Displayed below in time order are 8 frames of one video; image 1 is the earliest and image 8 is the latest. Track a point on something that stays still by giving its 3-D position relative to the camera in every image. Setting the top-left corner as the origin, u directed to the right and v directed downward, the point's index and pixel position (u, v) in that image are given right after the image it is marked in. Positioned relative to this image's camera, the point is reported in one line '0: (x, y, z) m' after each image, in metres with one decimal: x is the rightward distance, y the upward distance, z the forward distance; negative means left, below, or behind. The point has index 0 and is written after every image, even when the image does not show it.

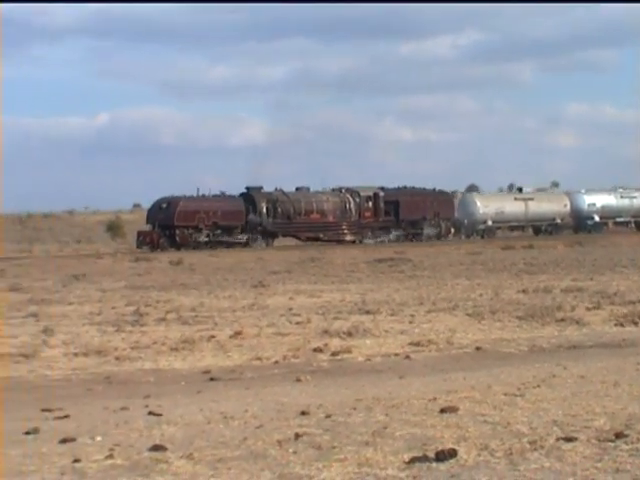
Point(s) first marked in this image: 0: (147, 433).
0: (-2.6, -2.9, +17.9) m
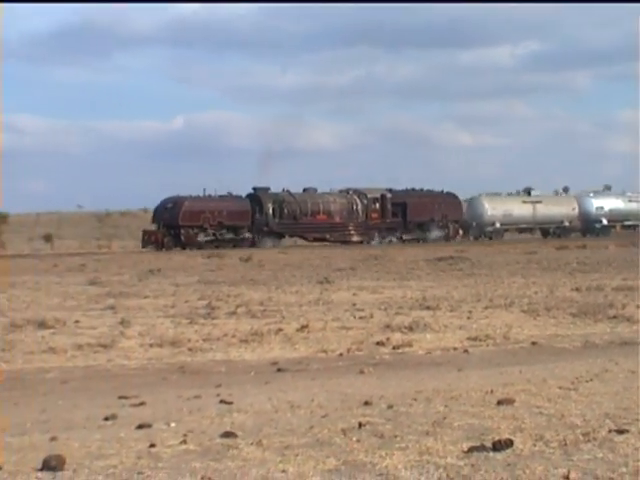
0: (-1.6, -2.8, +18.9) m
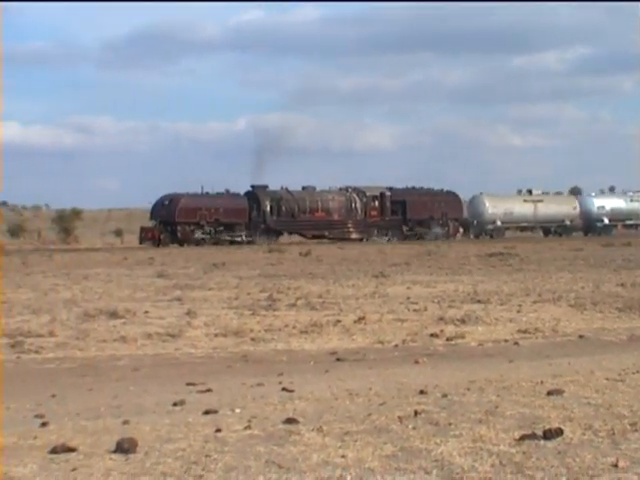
0: (-0.6, -2.7, +19.7) m
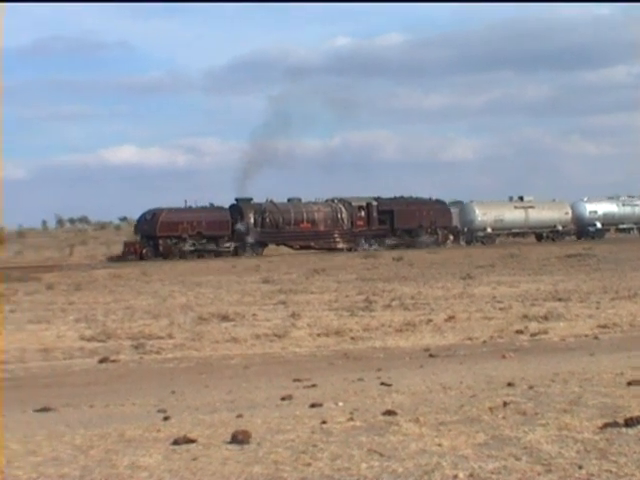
0: (+1.1, -2.8, +21.3) m
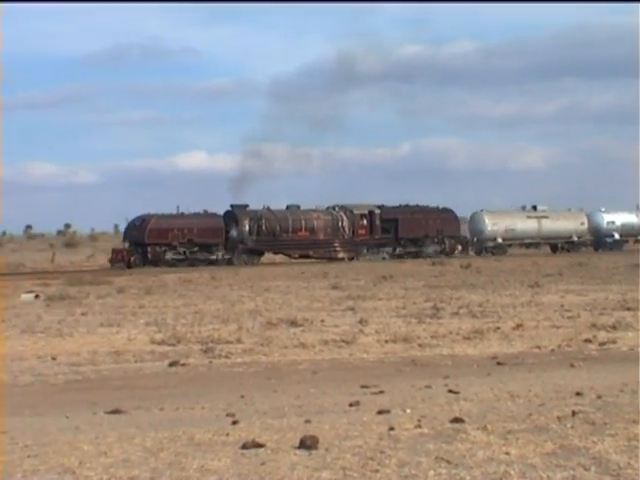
0: (+2.3, -2.9, +21.3) m
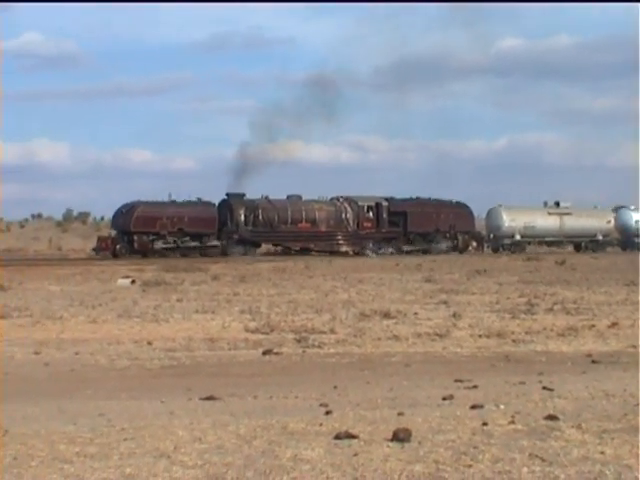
0: (+3.9, -2.8, +21.0) m
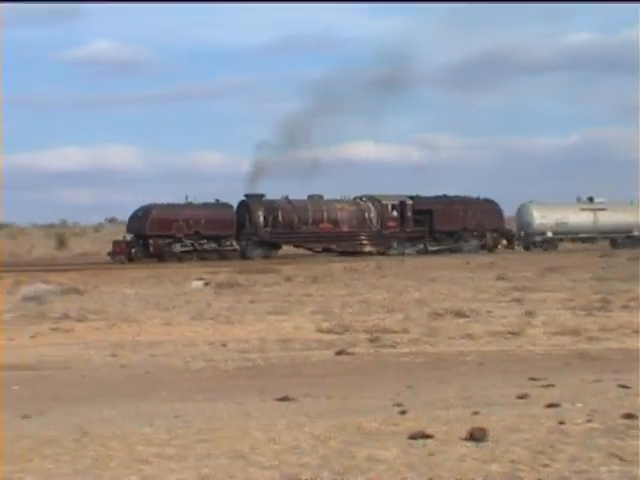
0: (+5.1, -2.8, +20.7) m
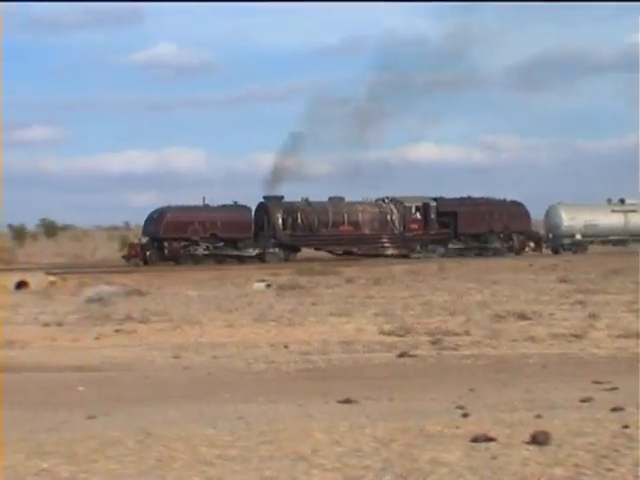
0: (+6.2, -2.8, +20.5) m
